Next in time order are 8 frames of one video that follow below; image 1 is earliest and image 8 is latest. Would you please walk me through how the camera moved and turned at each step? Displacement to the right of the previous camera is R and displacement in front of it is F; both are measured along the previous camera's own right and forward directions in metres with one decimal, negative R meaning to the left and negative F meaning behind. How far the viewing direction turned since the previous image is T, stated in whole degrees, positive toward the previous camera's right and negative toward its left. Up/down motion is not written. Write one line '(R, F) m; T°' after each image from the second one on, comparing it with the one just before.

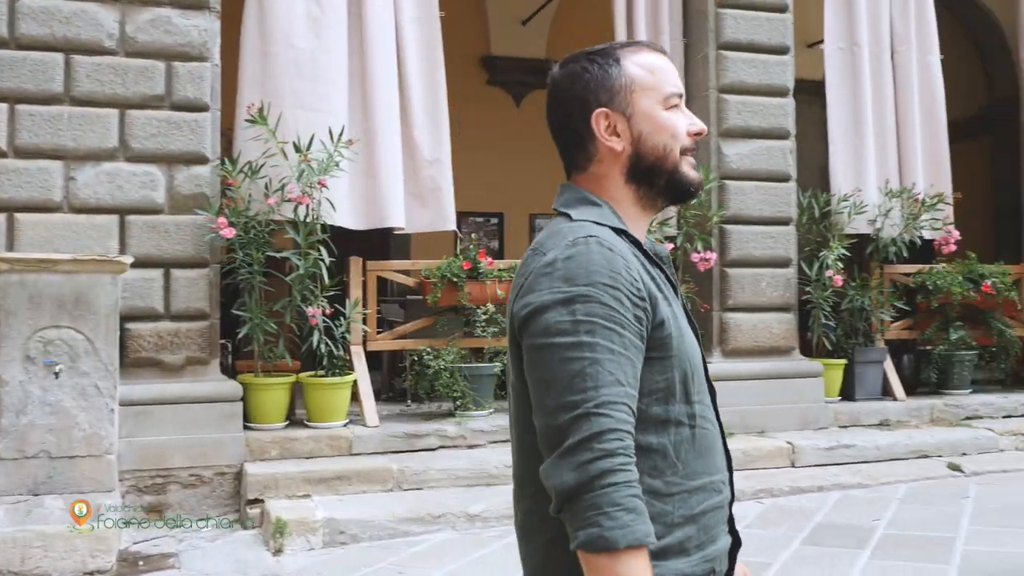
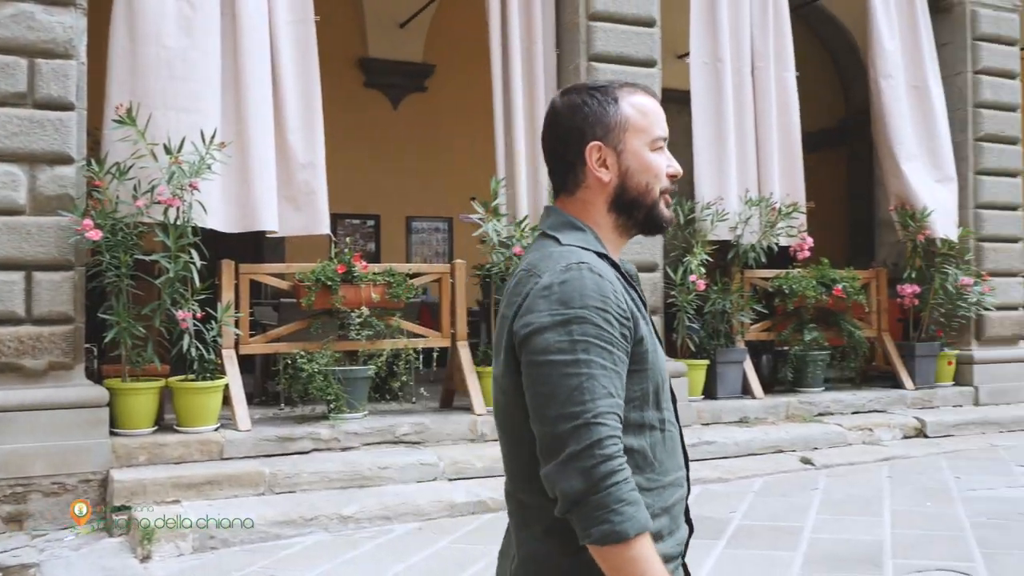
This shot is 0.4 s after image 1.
(+1.5, -0.3) m; -4°
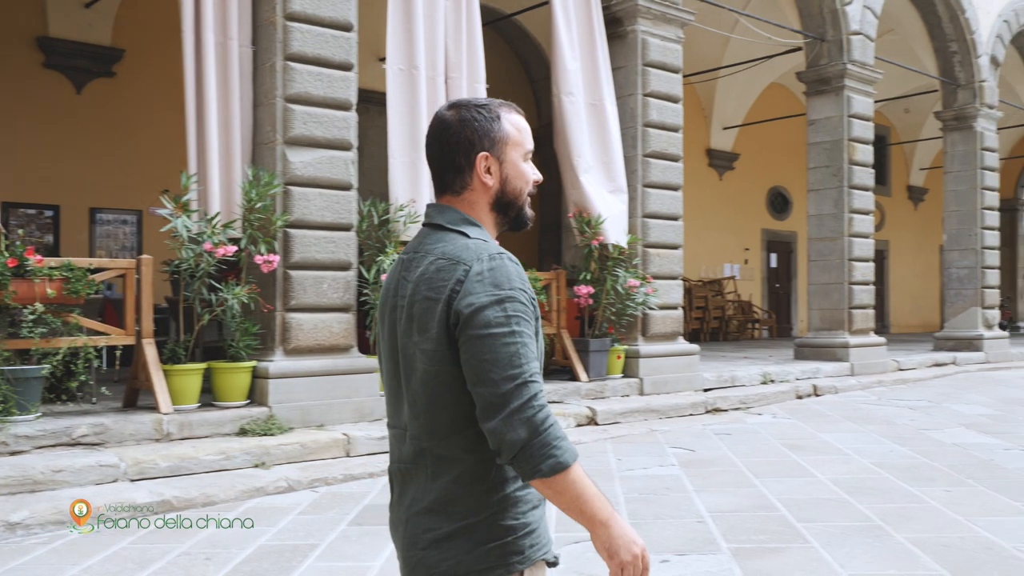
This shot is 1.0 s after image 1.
(0.0, -0.2) m; +19°
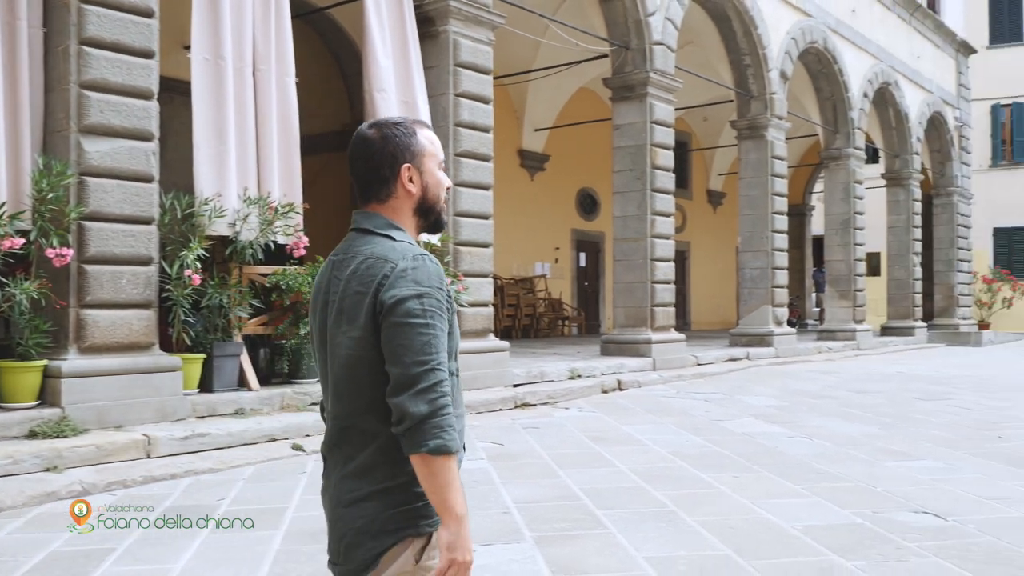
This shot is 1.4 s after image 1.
(0.0, -0.1) m; +12°
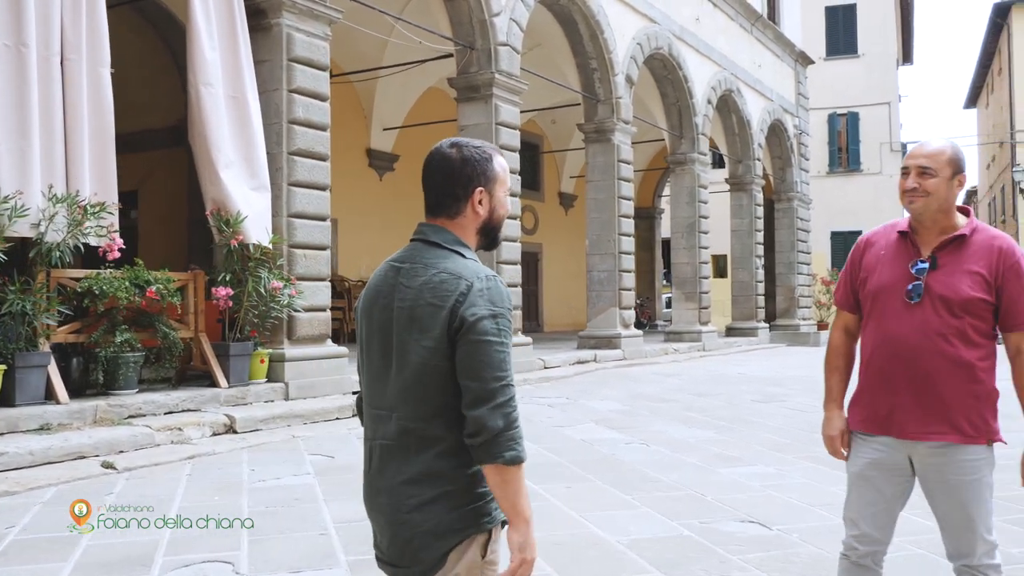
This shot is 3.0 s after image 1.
(+0.2, +0.1) m; +9°
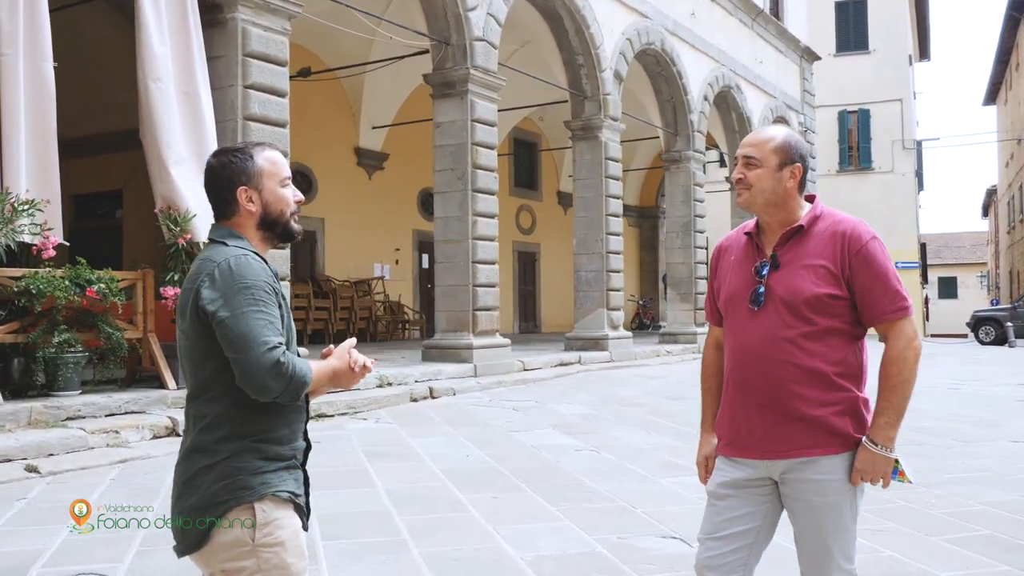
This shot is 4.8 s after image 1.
(+0.5, +0.2) m; -1°
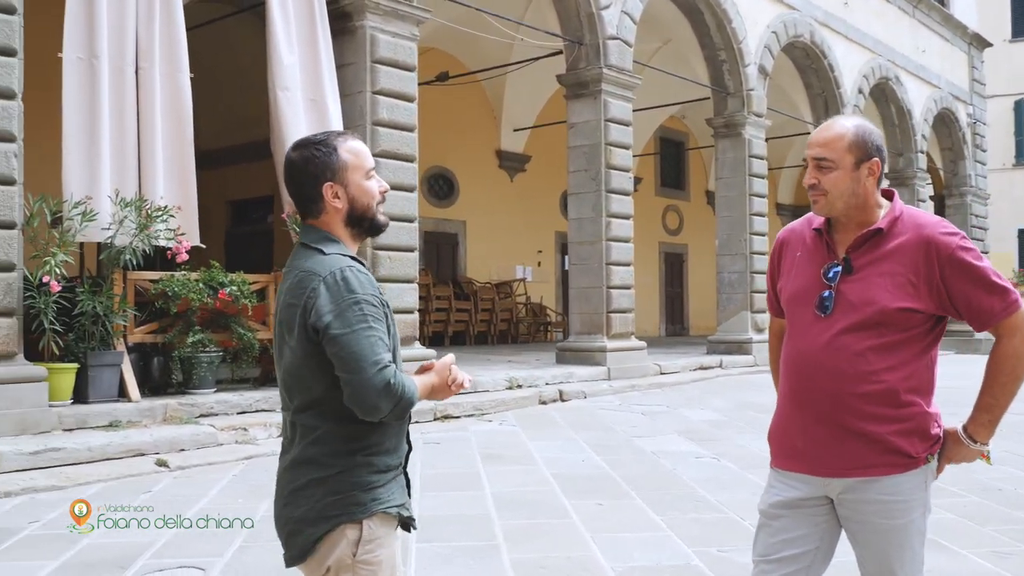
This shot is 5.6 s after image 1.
(+0.3, +0.1) m; -10°
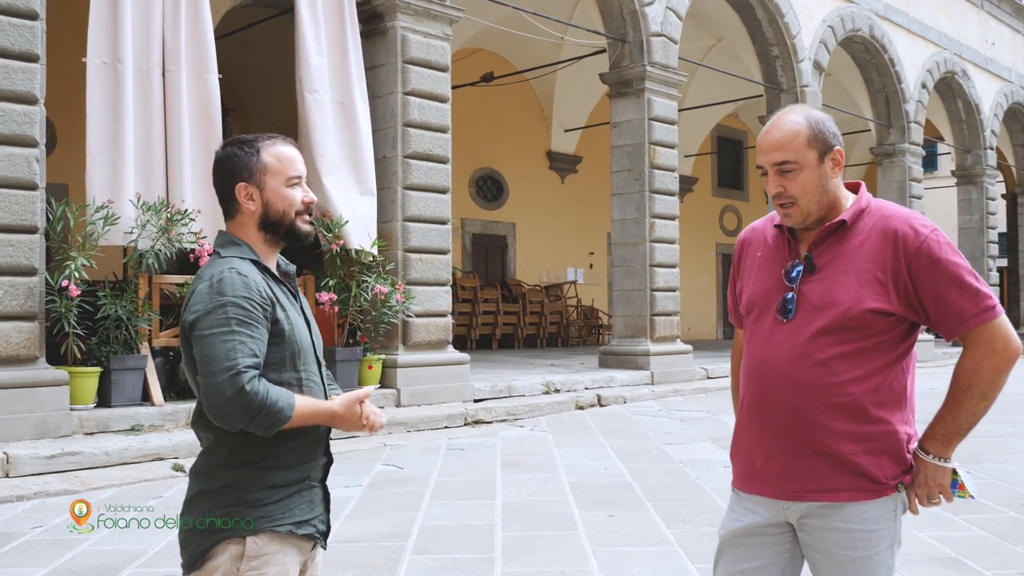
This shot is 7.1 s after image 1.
(+0.3, +0.1) m; -4°
